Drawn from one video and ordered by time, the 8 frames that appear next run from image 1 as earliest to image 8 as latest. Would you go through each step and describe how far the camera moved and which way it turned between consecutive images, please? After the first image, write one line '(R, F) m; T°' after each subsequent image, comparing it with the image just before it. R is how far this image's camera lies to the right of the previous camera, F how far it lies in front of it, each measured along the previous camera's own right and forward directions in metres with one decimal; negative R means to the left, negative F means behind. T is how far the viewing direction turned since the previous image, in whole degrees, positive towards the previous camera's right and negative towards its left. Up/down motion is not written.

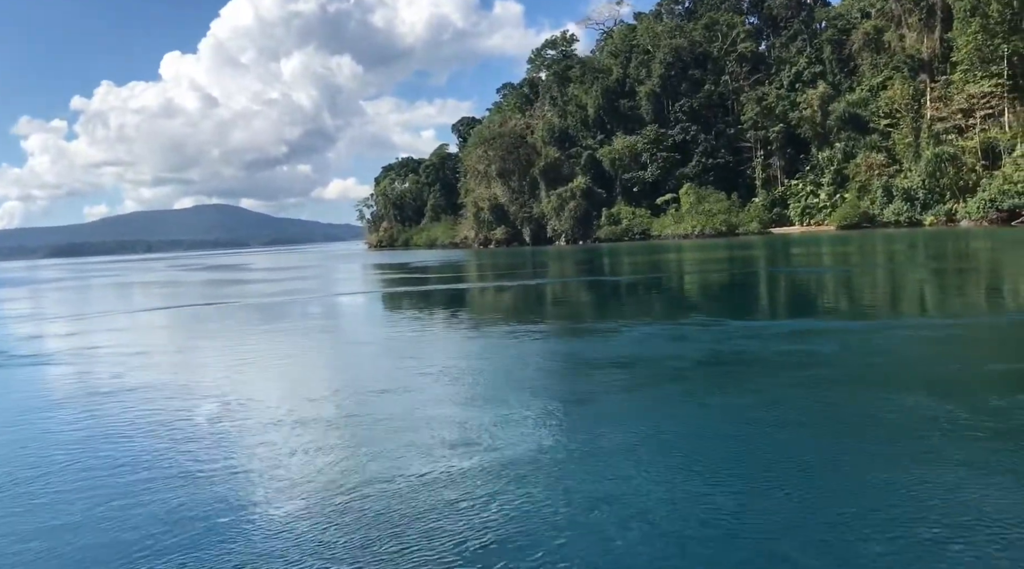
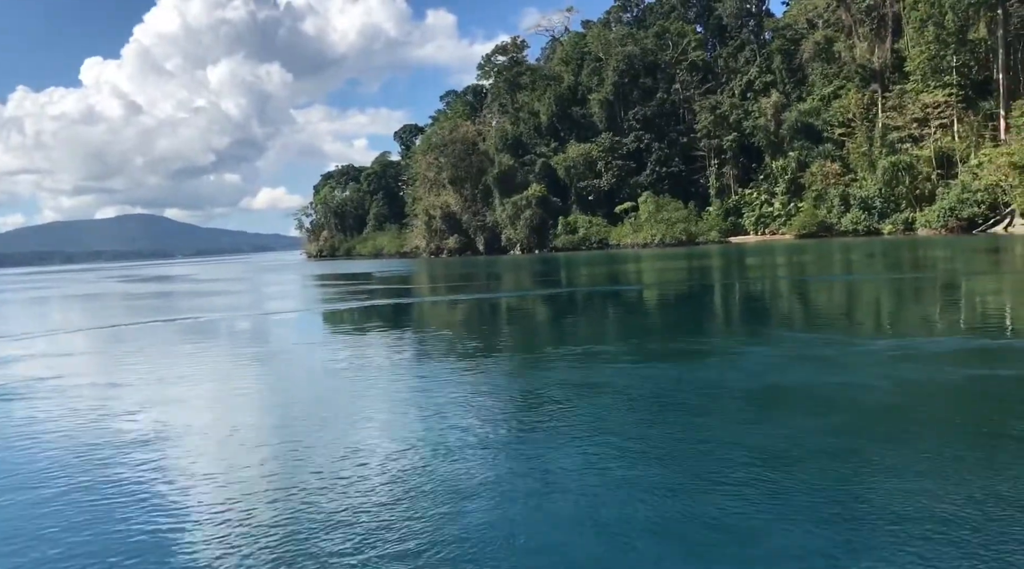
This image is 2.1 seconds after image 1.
(-1.0, +1.2) m; +4°
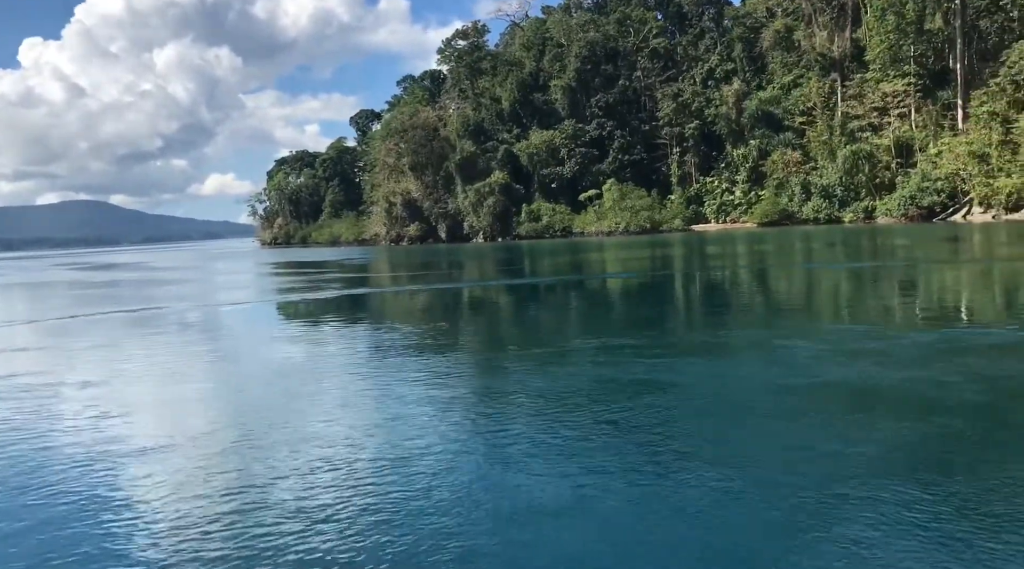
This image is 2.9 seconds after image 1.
(-0.4, +0.3) m; +3°
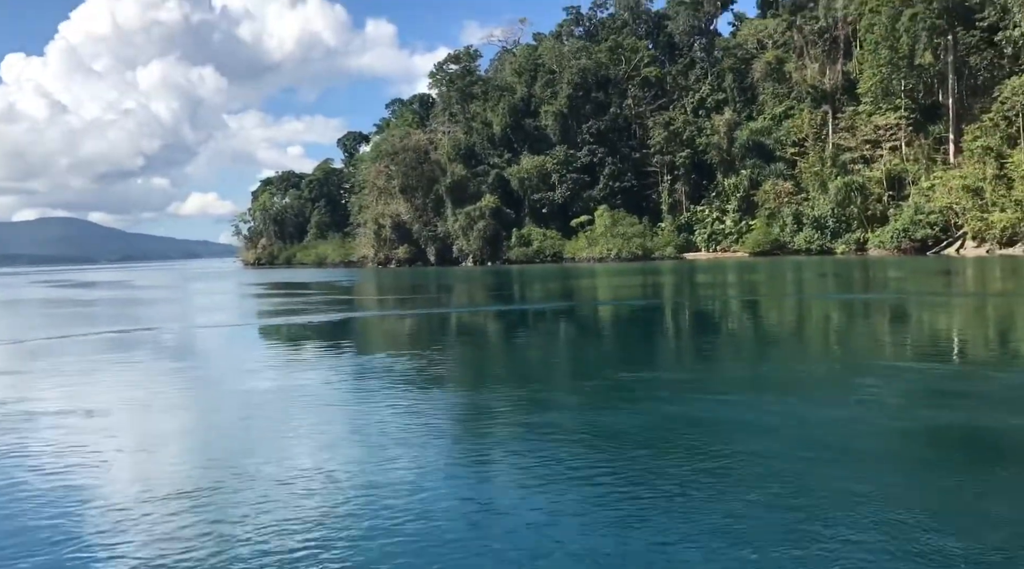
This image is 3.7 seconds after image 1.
(-0.4, +0.4) m; +1°
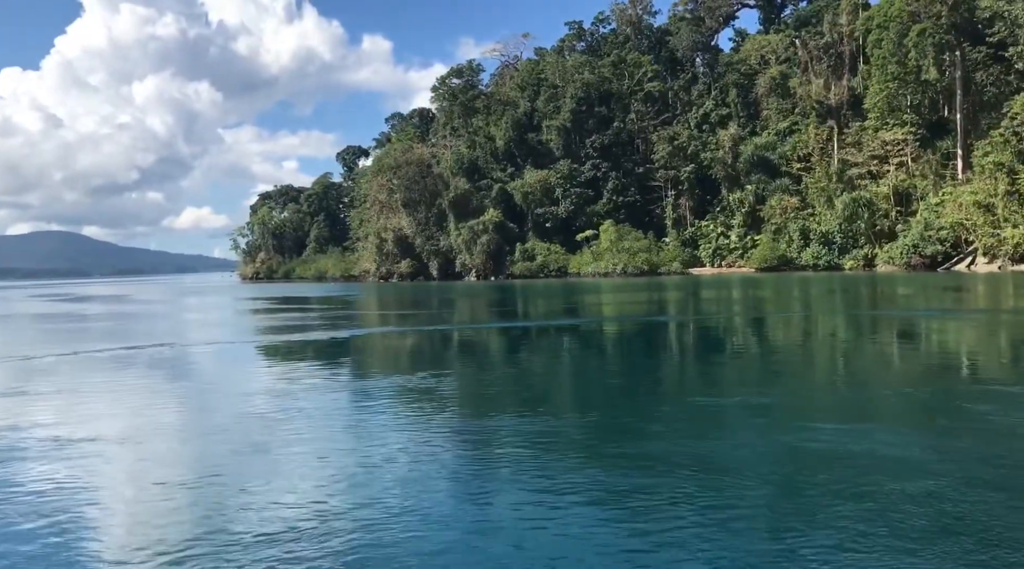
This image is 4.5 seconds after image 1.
(-0.4, +0.4) m; 0°
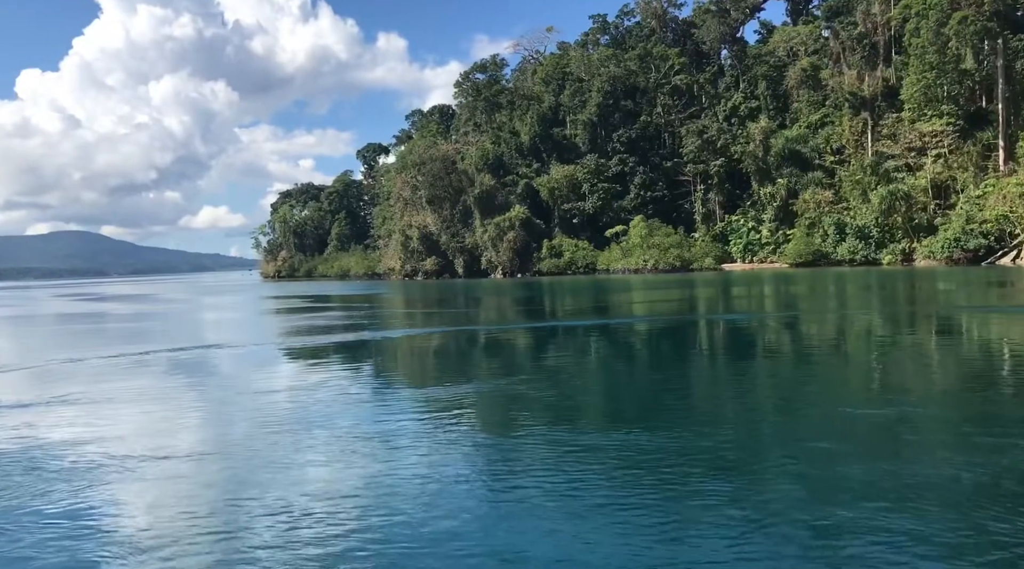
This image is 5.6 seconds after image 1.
(-0.5, +0.7) m; -1°
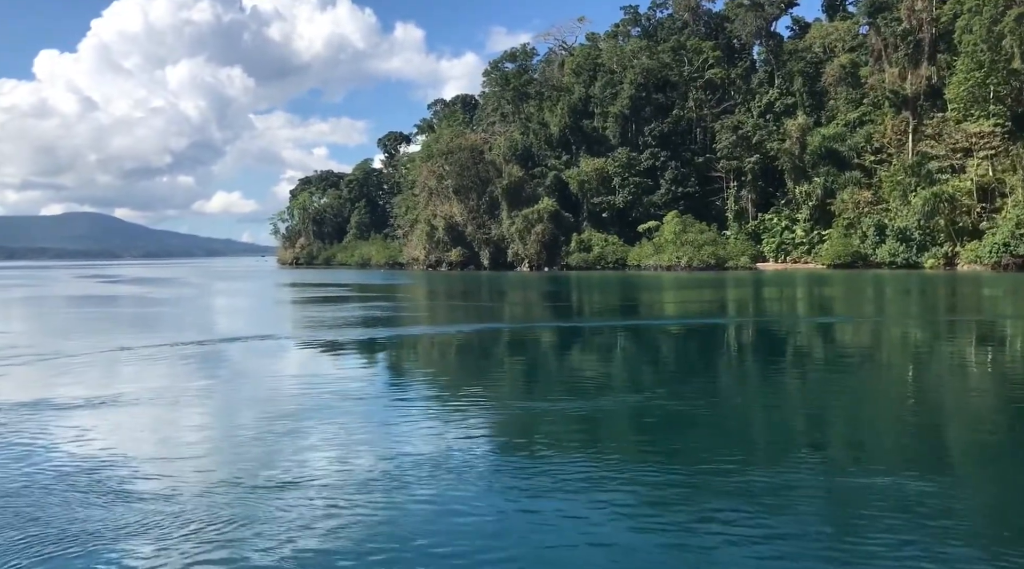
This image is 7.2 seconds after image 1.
(-0.7, +1.0) m; -1°
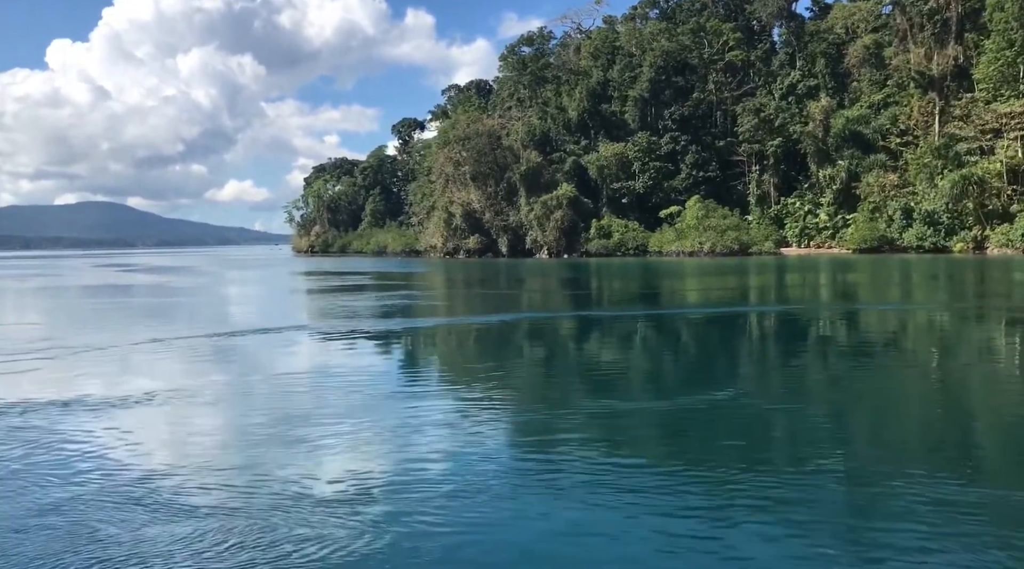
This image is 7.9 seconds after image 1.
(-0.3, +0.5) m; -1°
